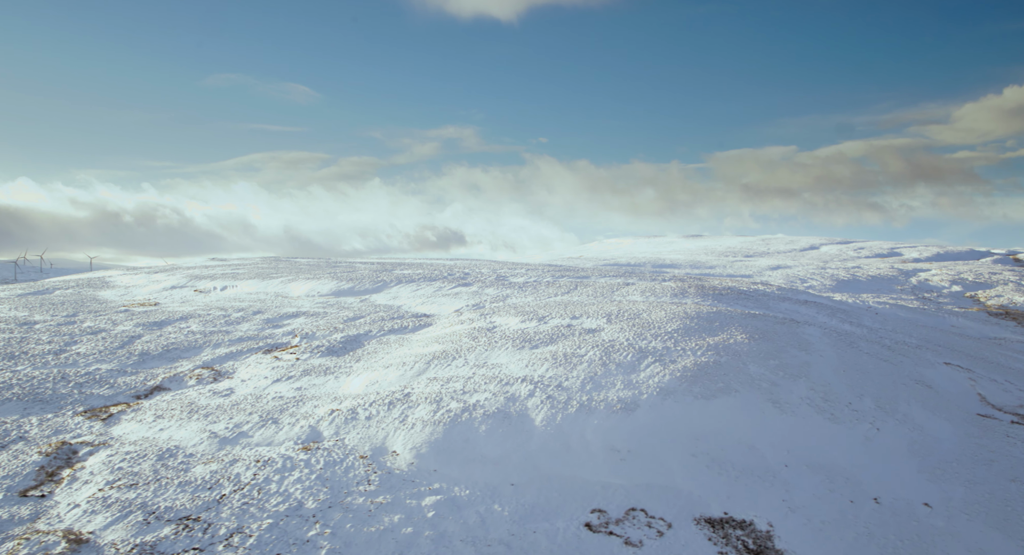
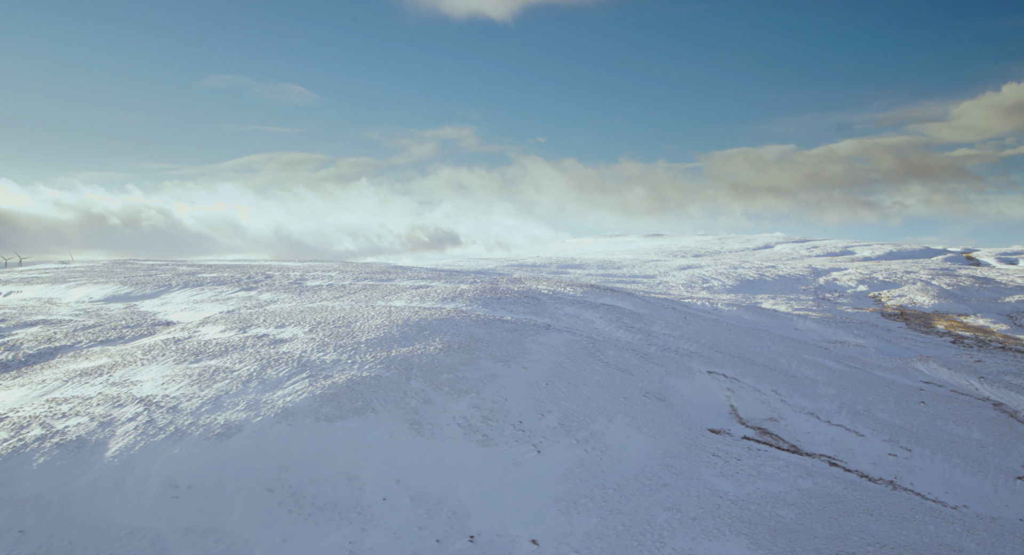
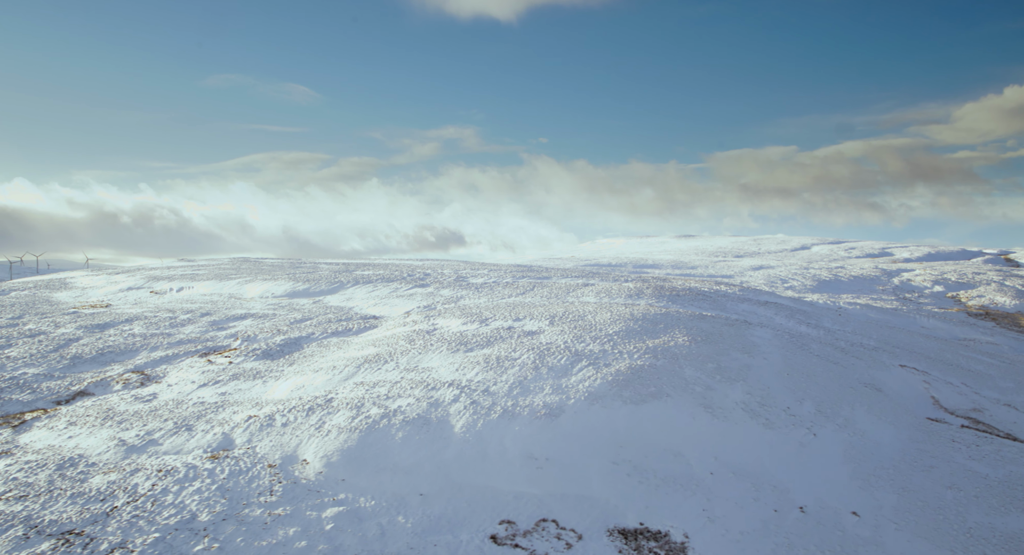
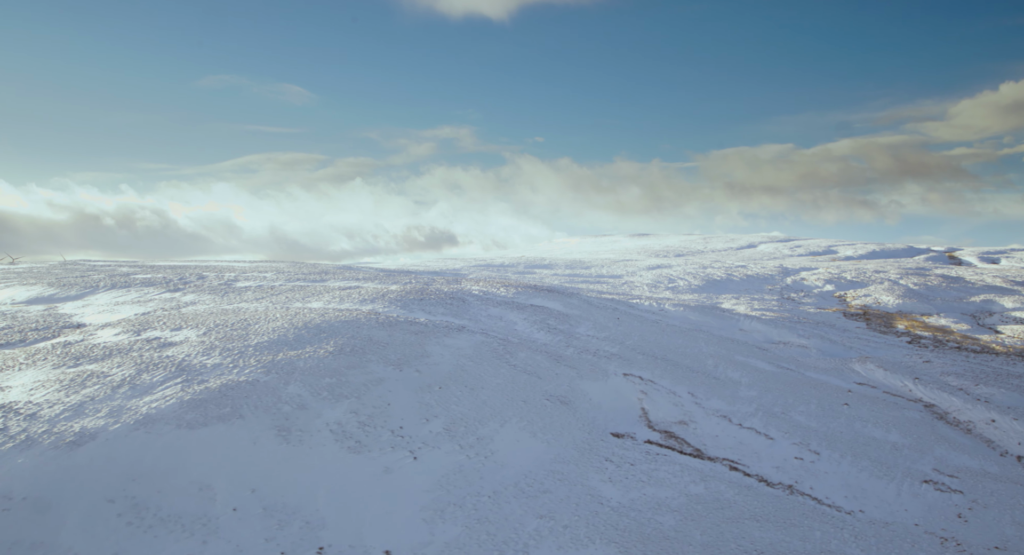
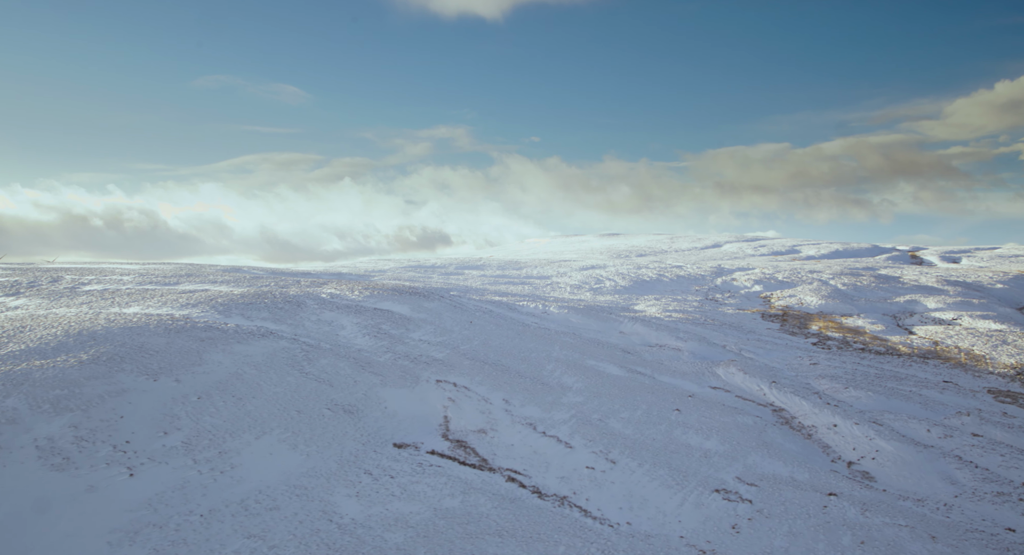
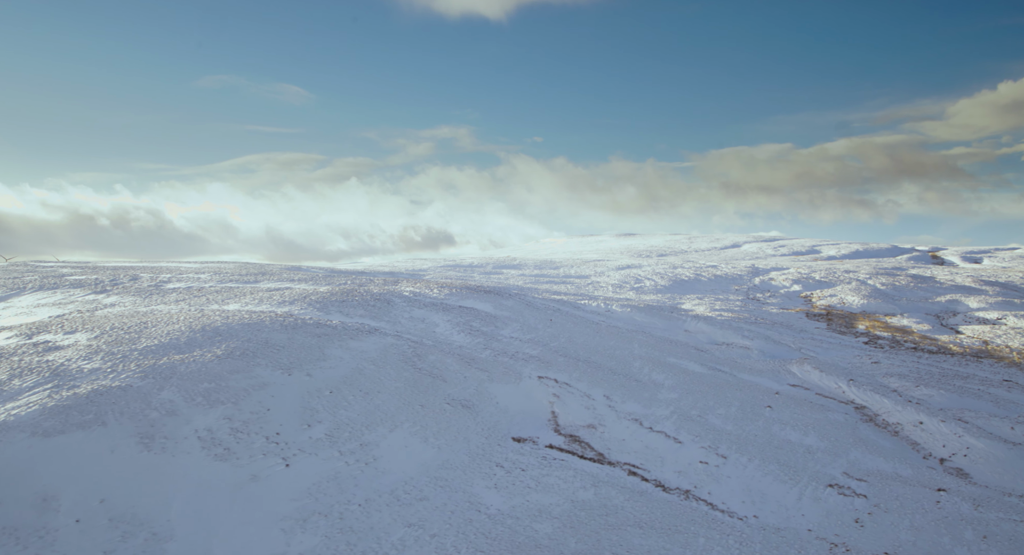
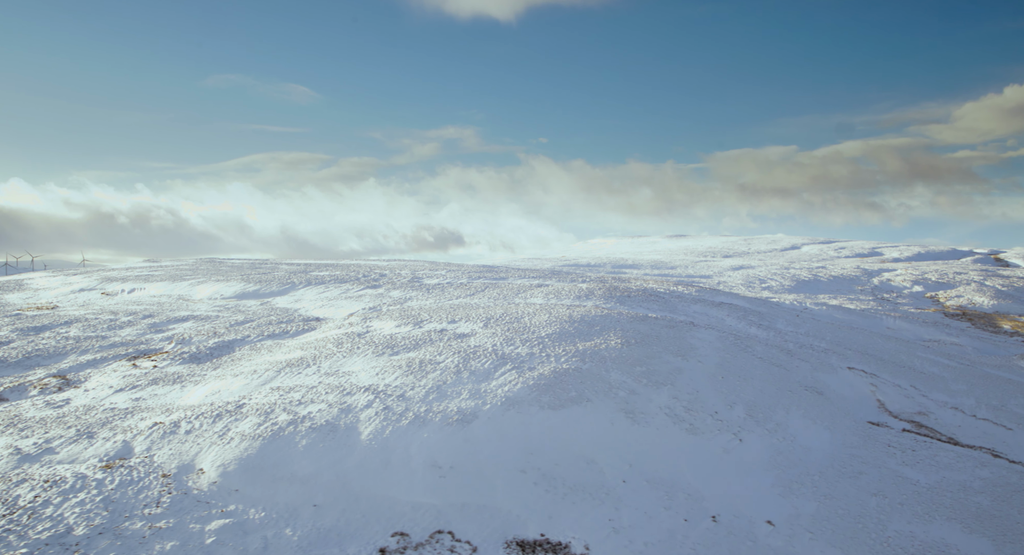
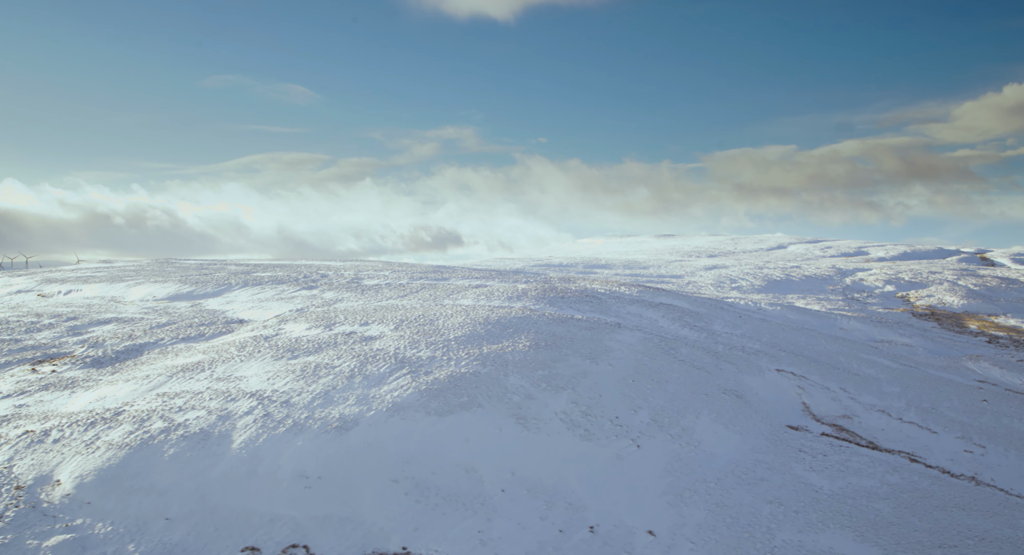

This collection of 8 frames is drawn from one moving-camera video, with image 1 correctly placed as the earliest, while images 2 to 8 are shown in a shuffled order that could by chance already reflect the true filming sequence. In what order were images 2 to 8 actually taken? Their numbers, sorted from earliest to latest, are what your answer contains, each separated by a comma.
3, 7, 8, 2, 4, 6, 5
